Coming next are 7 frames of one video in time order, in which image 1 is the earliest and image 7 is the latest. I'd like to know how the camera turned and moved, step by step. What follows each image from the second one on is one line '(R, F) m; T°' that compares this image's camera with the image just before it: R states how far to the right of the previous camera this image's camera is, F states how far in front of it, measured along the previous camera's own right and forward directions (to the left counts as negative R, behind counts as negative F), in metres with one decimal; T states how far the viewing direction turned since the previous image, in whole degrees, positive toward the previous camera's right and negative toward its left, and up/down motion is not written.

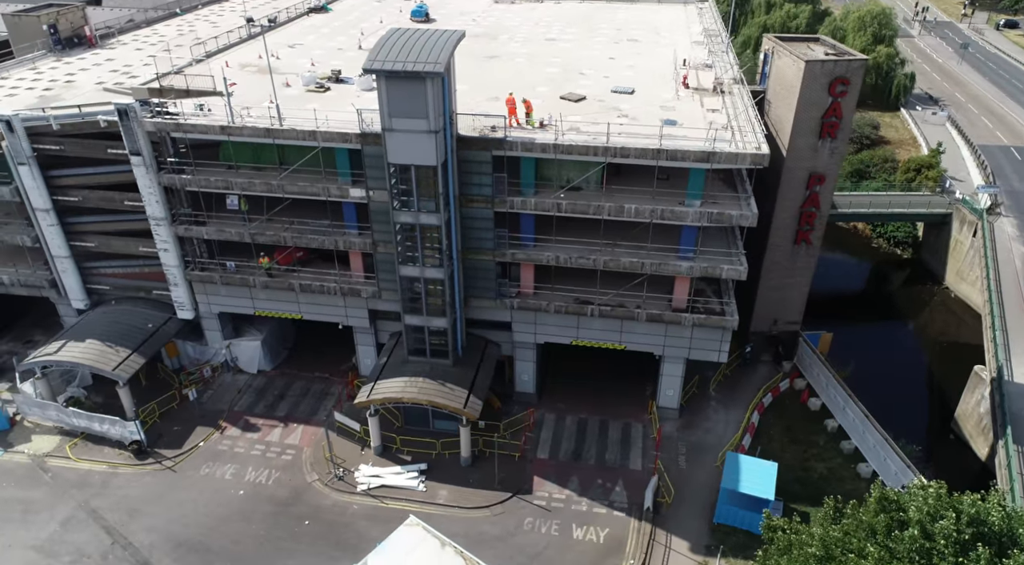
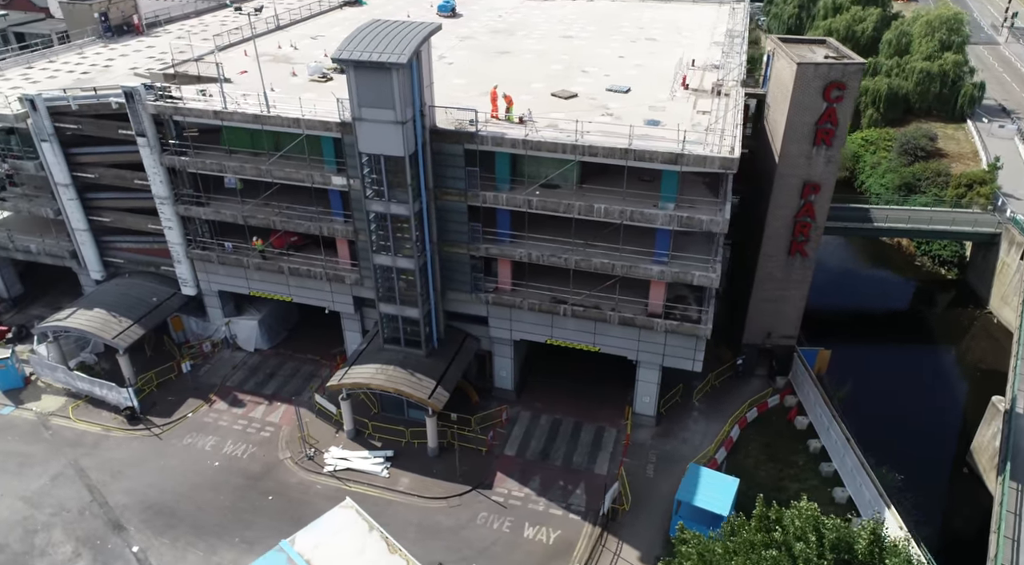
(+5.8, +0.3) m; -6°
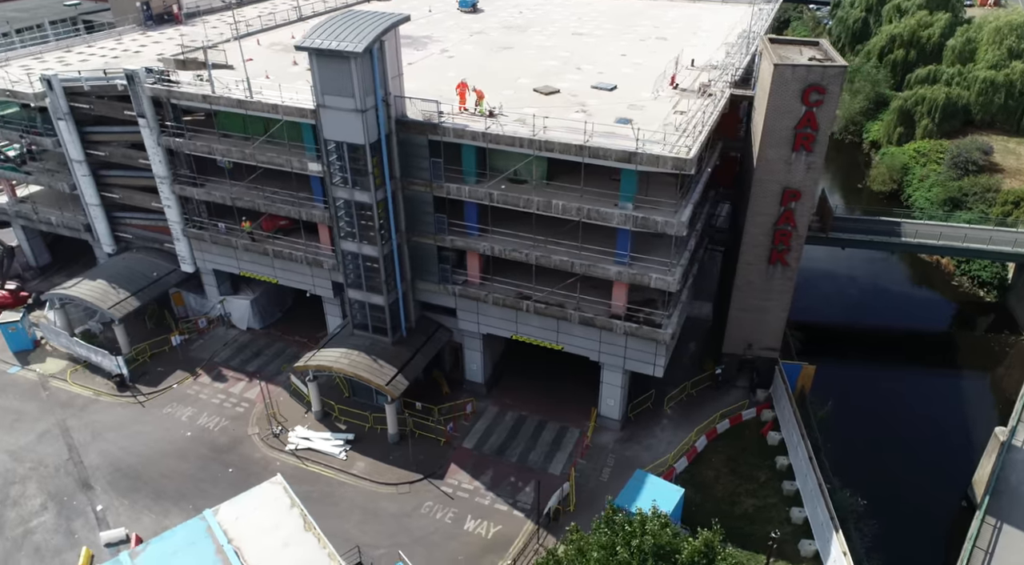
(+6.2, +0.4) m; -6°
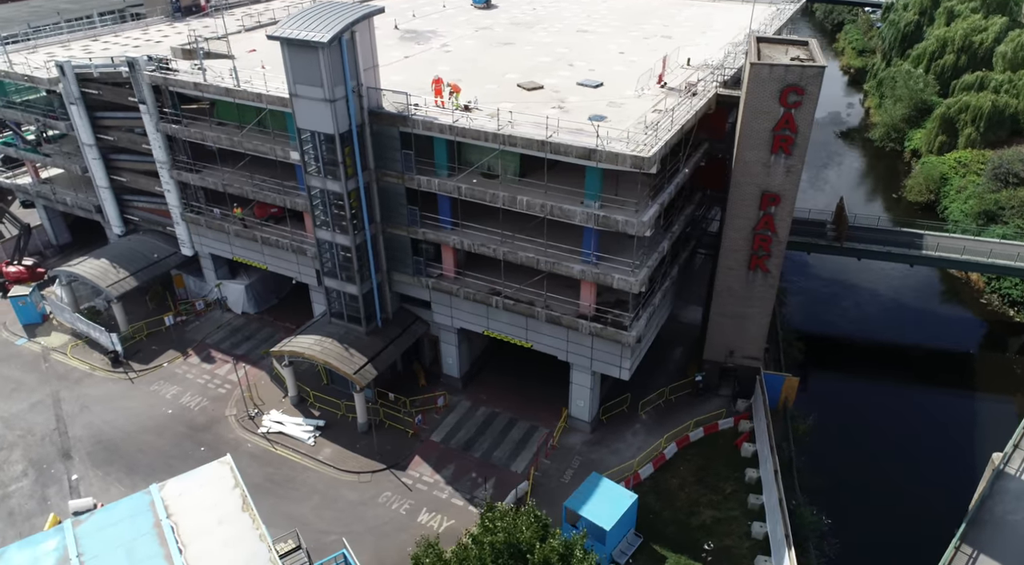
(+4.8, +0.4) m; -4°
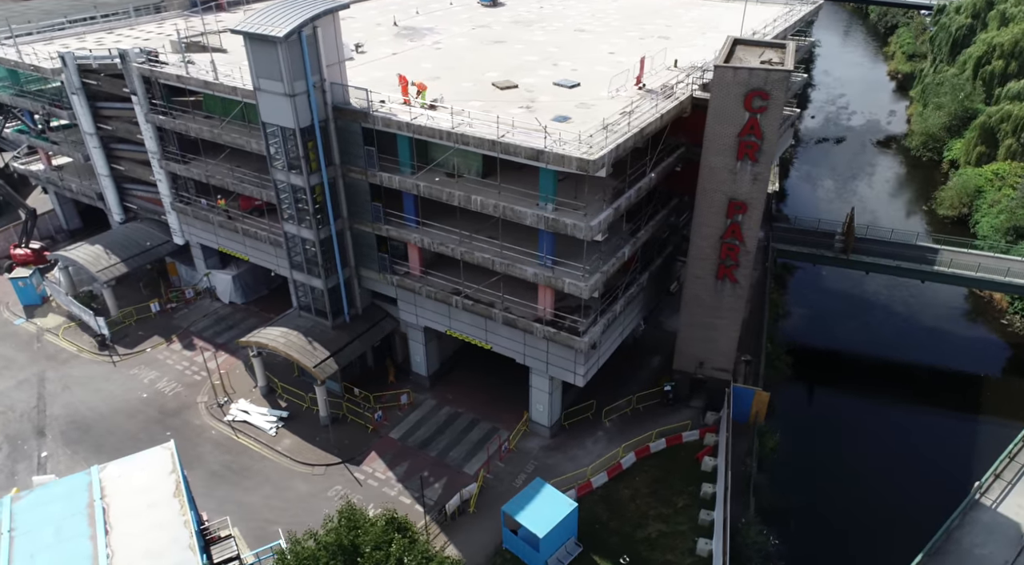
(+5.1, +0.7) m; -4°
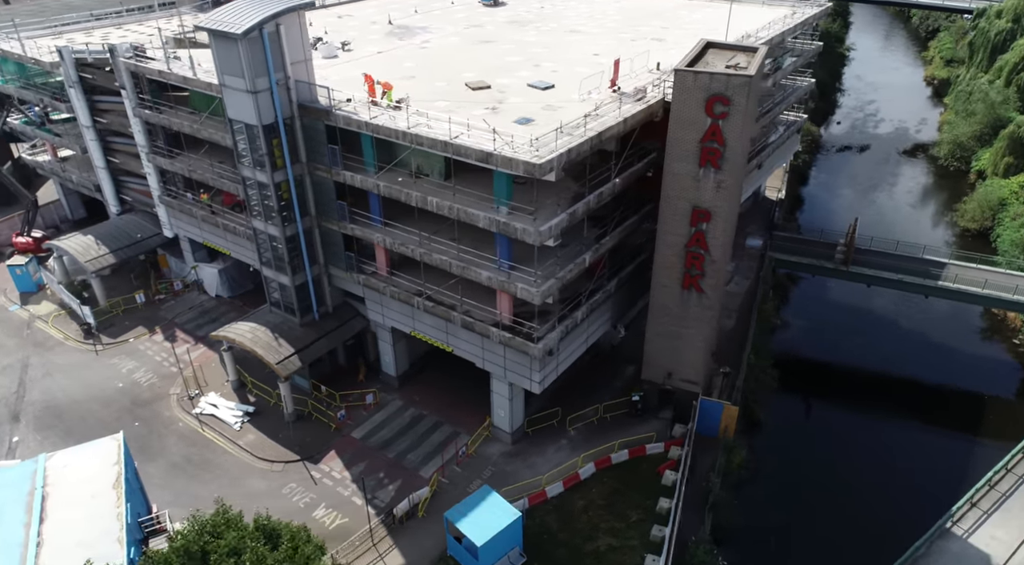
(+4.3, +0.7) m; -3°
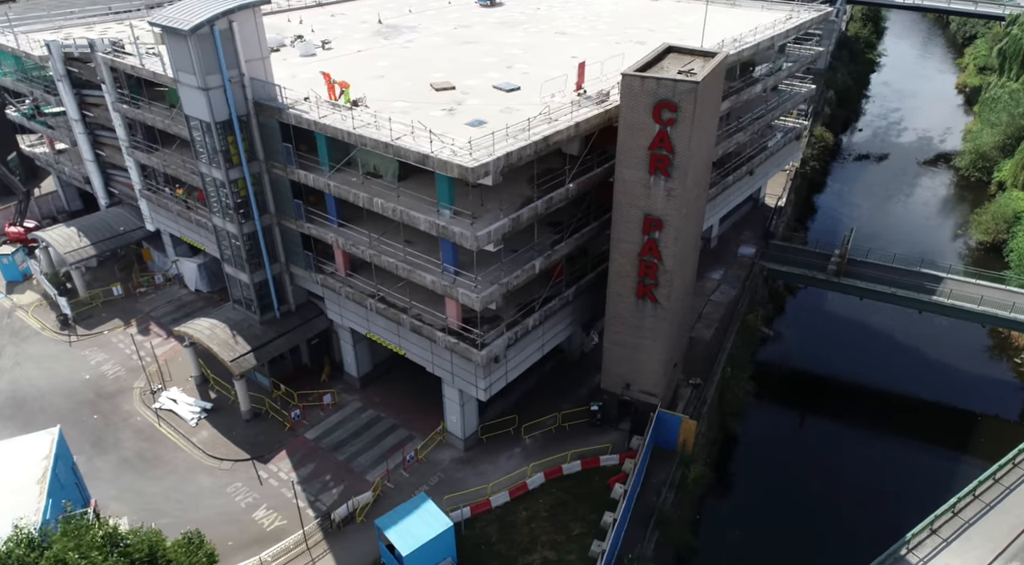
(+4.5, +0.9) m; -3°
